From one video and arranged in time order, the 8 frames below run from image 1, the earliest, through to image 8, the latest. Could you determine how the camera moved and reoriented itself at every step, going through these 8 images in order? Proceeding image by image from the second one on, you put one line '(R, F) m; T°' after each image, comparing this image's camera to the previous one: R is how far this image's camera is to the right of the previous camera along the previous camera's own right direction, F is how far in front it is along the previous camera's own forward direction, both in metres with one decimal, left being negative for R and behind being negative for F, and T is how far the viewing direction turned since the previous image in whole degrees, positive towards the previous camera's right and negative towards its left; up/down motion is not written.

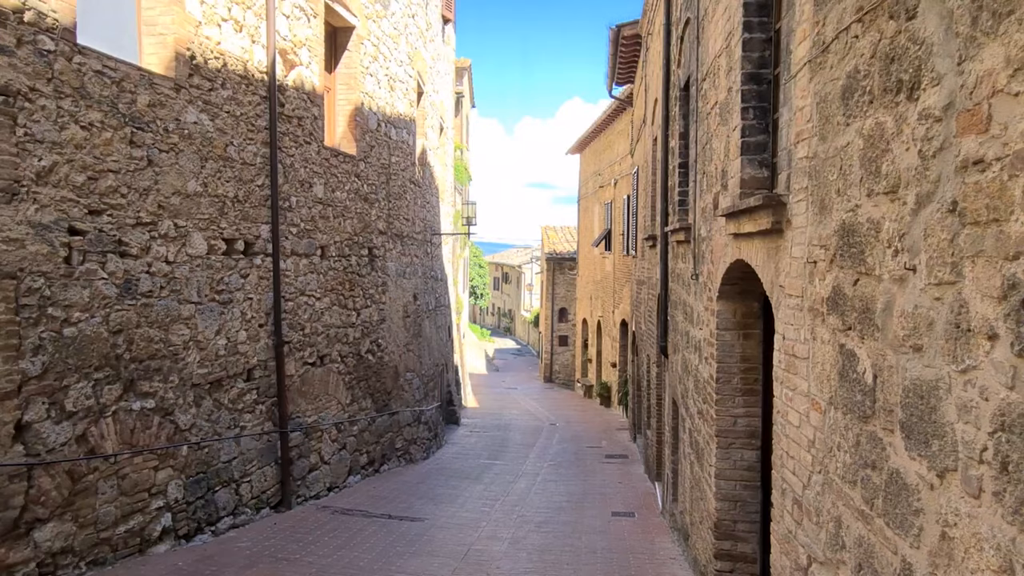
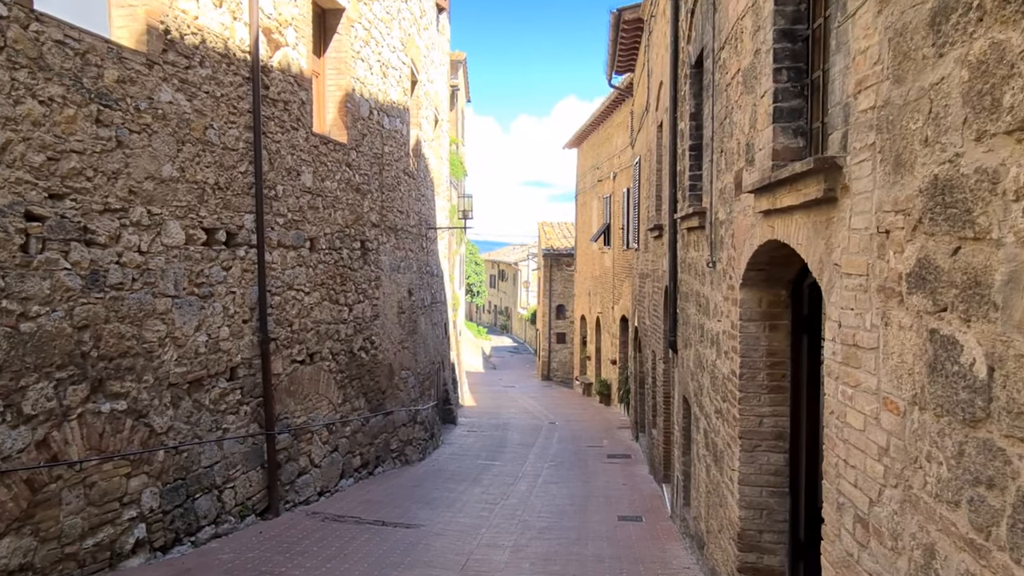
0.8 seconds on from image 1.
(0.0, +0.5) m; 0°
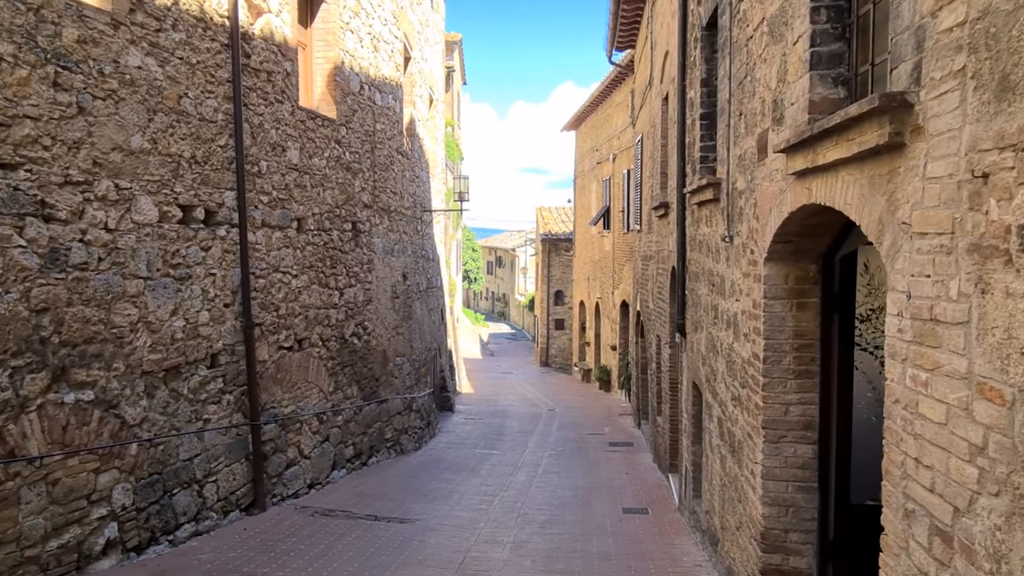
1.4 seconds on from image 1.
(0.0, +0.4) m; 0°
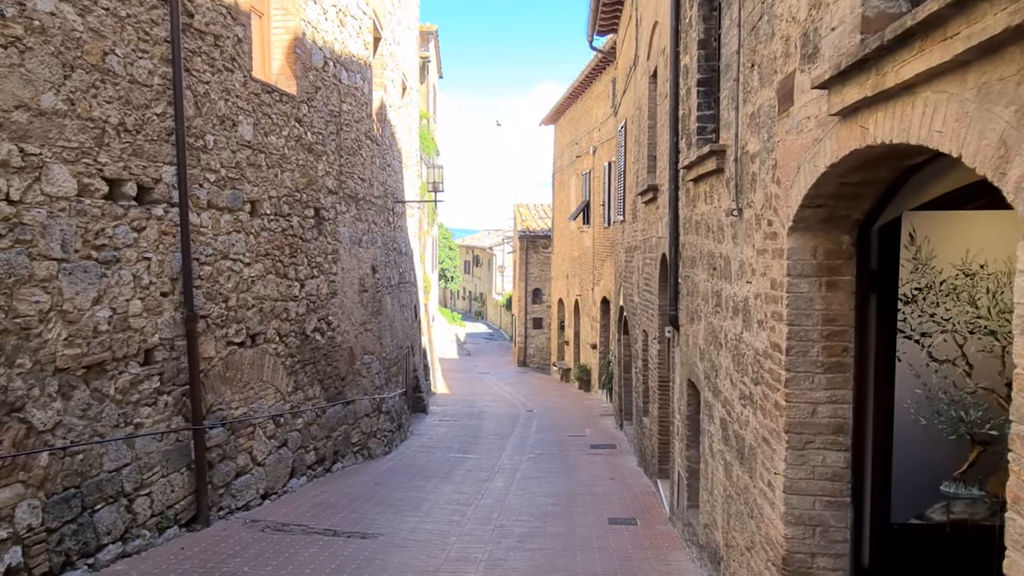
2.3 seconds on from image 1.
(0.0, +0.7) m; +2°
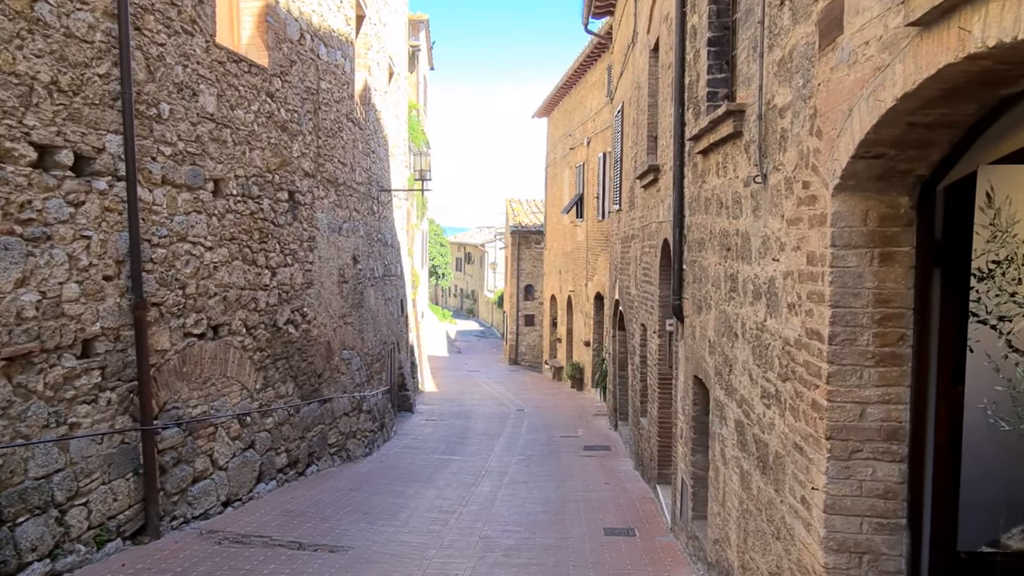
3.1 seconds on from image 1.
(0.0, +0.6) m; +1°
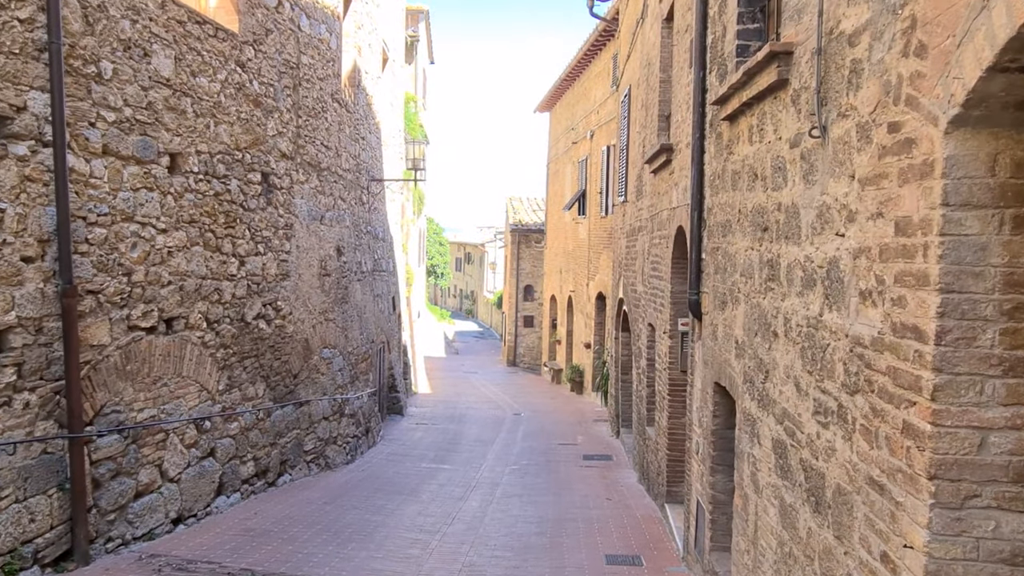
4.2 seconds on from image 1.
(+0.1, +0.8) m; 0°
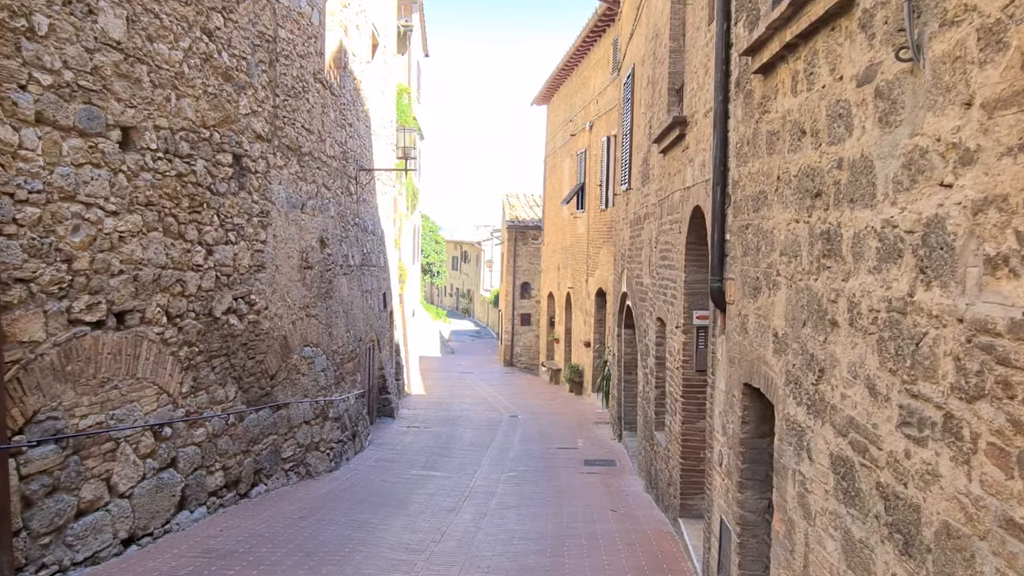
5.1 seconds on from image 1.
(0.0, +0.7) m; 0°
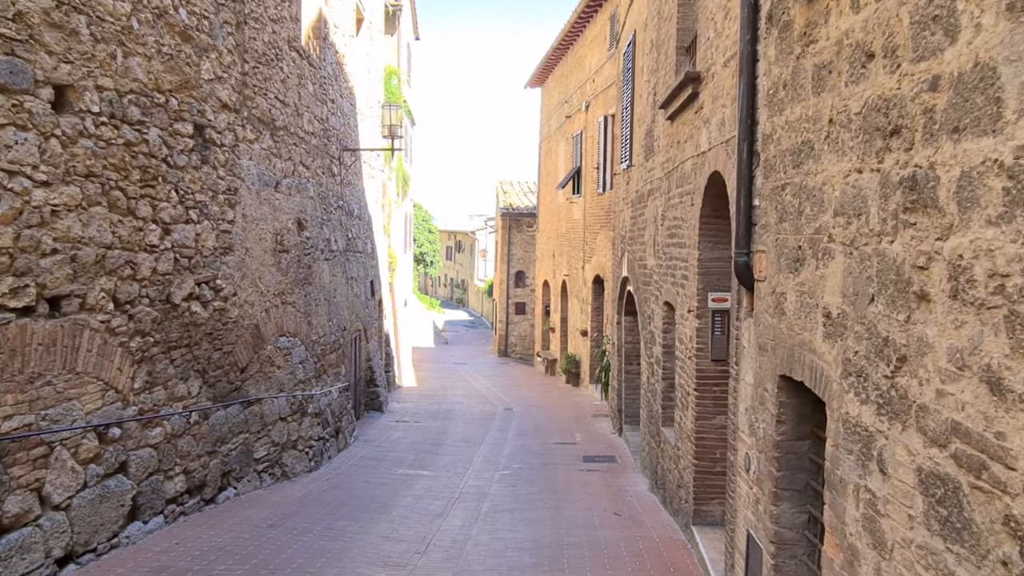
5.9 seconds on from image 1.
(0.0, +0.7) m; 0°
